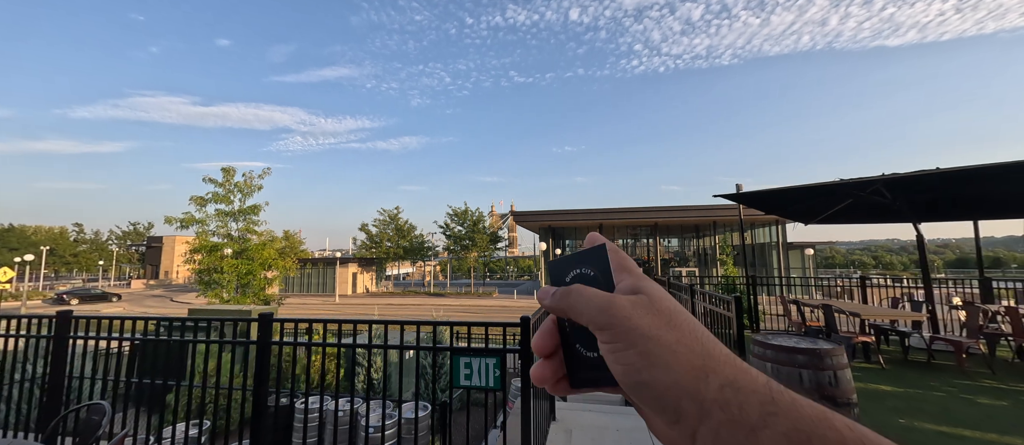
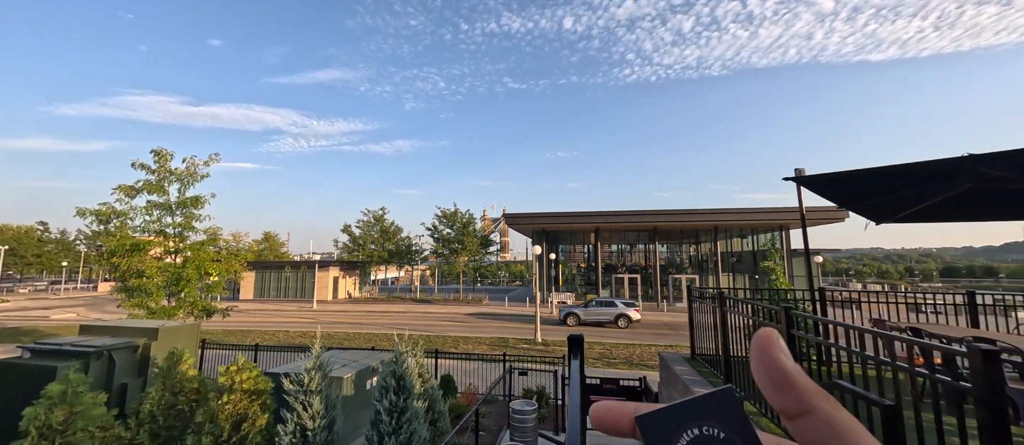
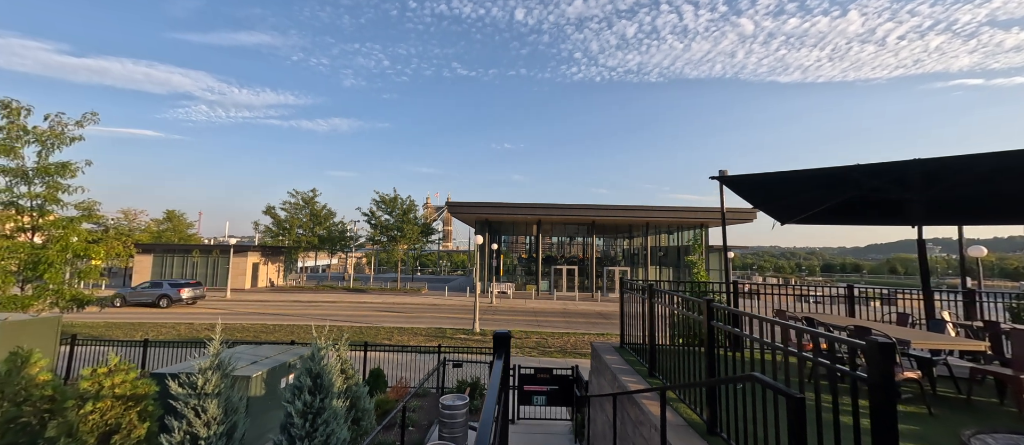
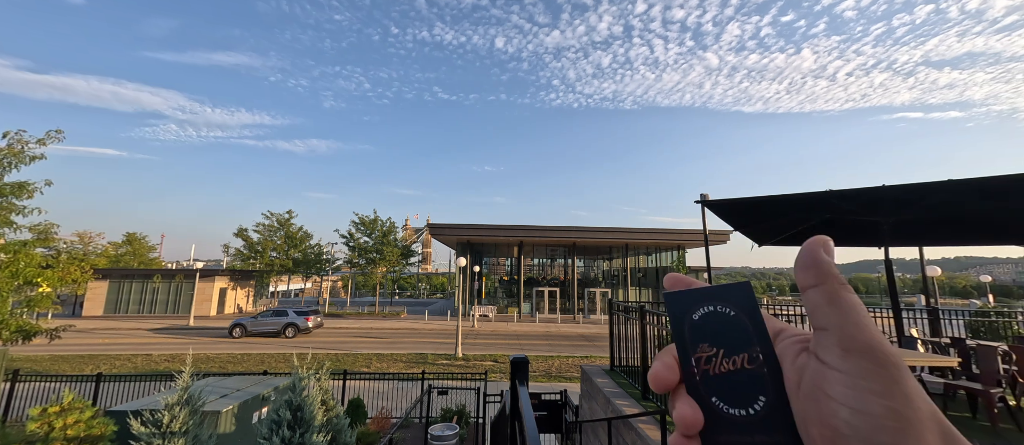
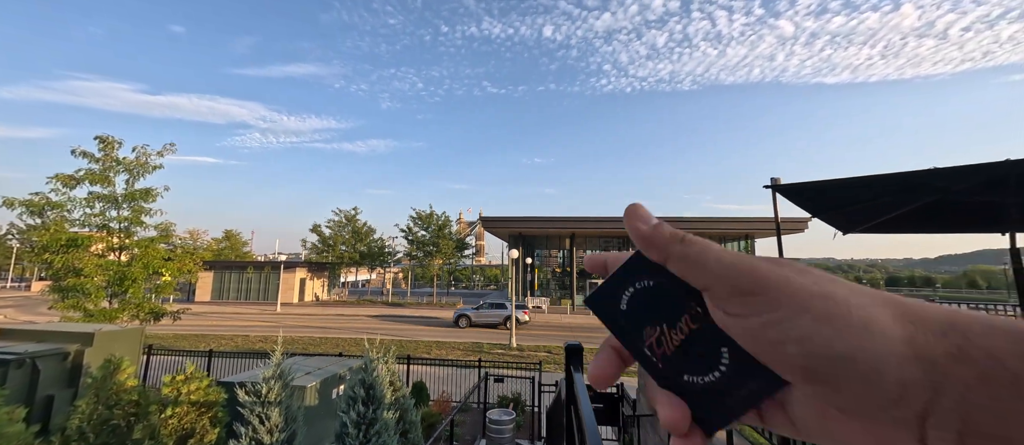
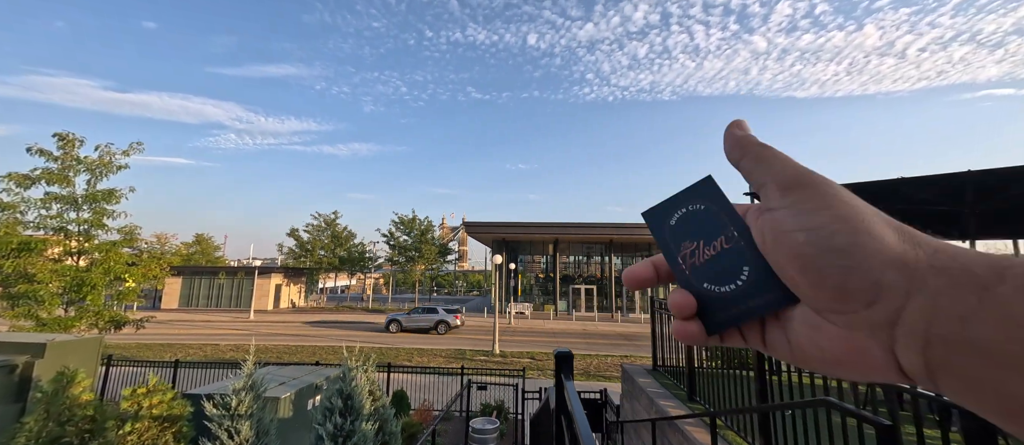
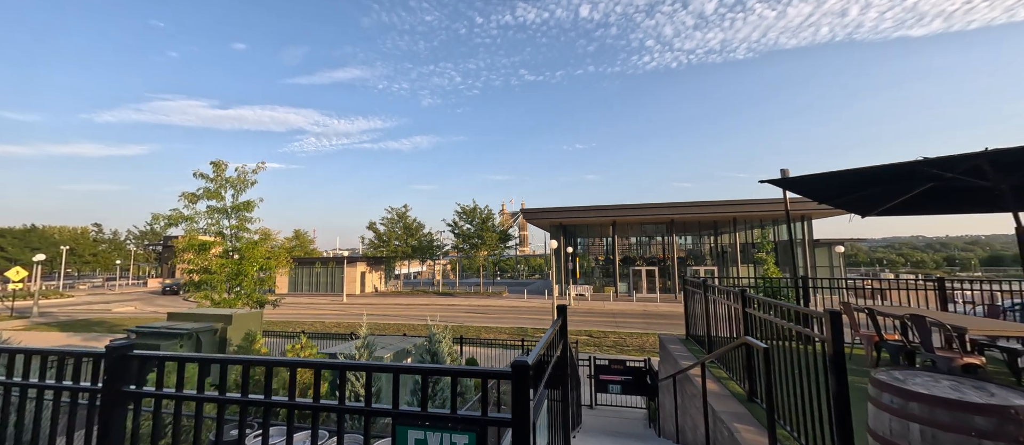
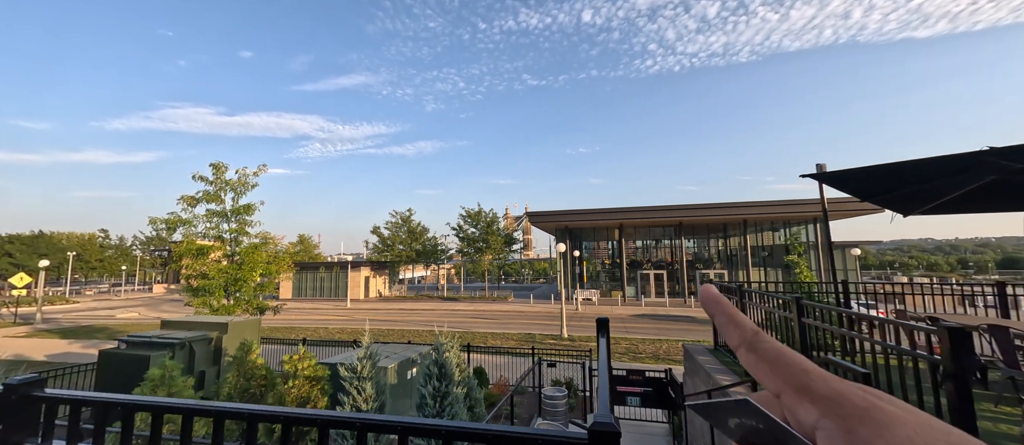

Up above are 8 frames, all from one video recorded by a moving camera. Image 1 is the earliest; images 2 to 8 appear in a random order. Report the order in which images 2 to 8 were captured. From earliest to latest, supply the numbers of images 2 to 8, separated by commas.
7, 8, 2, 5, 6, 4, 3
